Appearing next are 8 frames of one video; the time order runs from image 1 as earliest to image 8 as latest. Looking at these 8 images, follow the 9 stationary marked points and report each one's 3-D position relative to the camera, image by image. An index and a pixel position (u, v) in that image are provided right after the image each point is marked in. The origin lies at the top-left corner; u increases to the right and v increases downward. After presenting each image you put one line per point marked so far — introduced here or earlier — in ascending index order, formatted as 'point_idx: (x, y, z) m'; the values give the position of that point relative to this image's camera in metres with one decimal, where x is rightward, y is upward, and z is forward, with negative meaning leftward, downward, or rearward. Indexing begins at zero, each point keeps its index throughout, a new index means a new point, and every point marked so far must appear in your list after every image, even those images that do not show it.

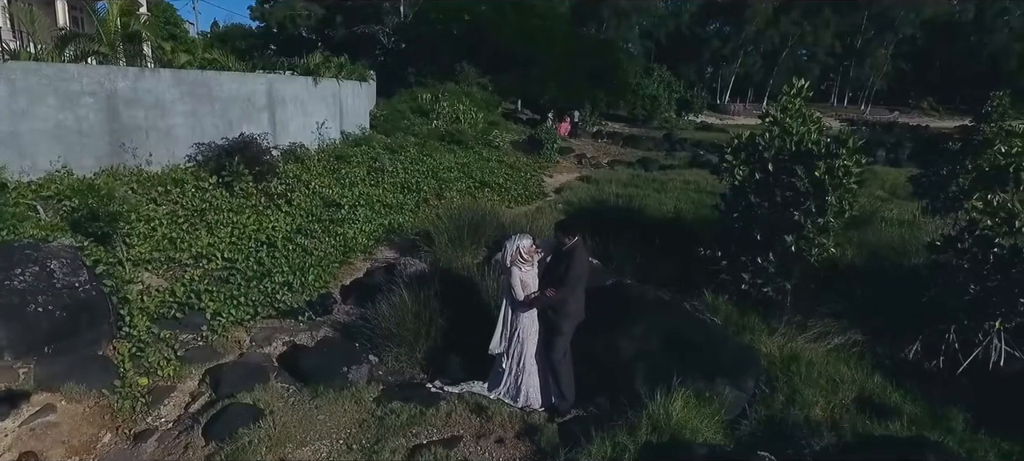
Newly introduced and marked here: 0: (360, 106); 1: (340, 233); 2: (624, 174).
0: (-4.2, +3.3, +17.1) m
1: (-2.3, 0.0, +8.3) m
2: (+3.1, +1.6, +18.0) m
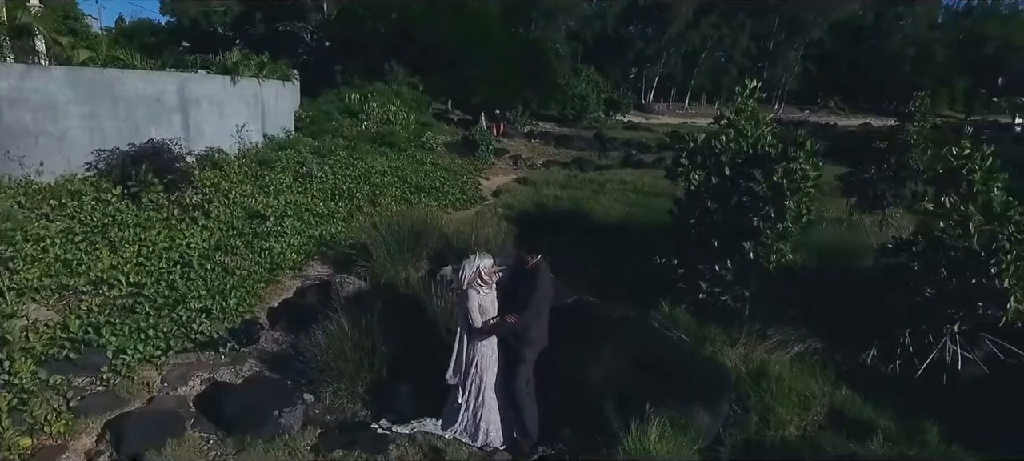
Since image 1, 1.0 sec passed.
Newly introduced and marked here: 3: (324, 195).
0: (-5.9, +3.1, +16.1) m
1: (-2.9, -0.2, +7.5) m
2: (+1.3, +1.5, +17.8) m
3: (-3.3, +0.6, +11.1) m
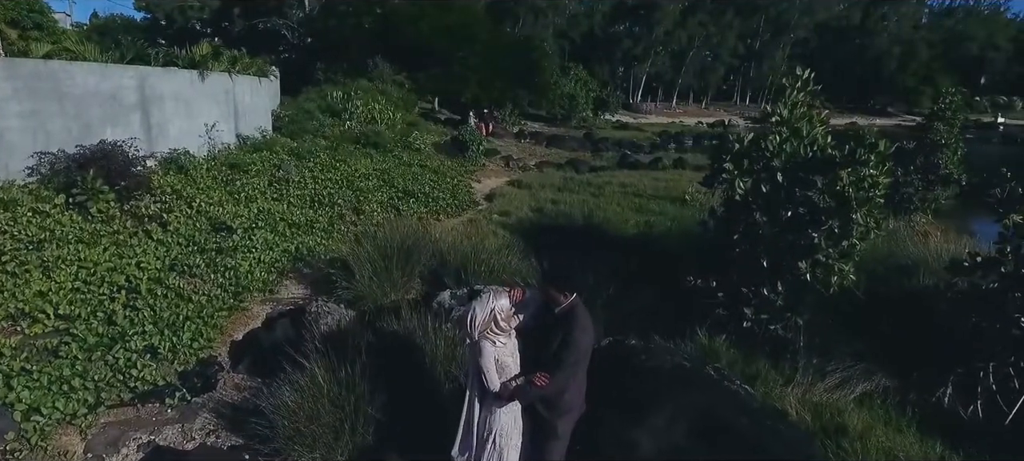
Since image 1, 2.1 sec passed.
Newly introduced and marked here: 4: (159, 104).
0: (-6.0, +2.9, +14.9) m
1: (-2.9, -0.4, +6.5) m
2: (+1.1, +1.4, +16.8) m
3: (-3.3, +0.5, +10.1) m
4: (-5.9, +2.1, +10.5) m
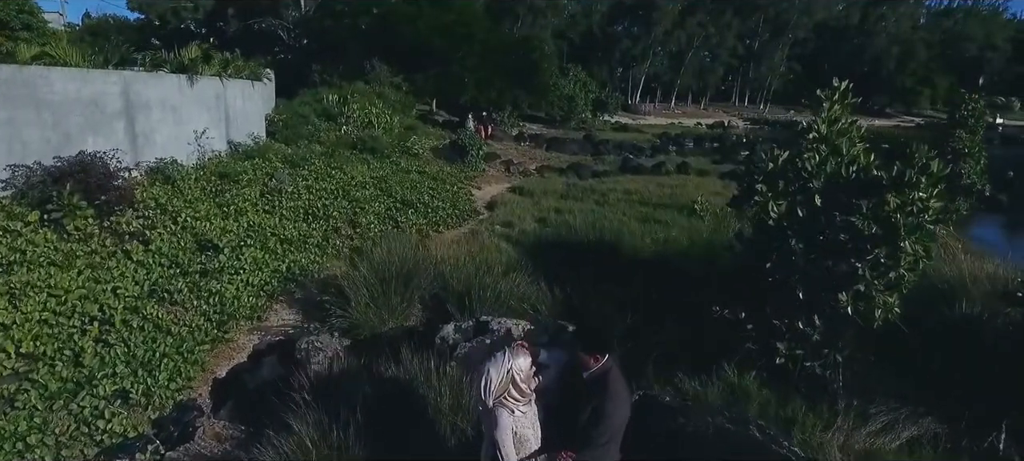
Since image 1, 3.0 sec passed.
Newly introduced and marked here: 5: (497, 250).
0: (-6.0, +2.7, +14.4) m
1: (-2.8, -0.6, +6.0) m
2: (+1.2, +1.2, +16.3) m
3: (-3.3, +0.3, +9.6) m
4: (-5.8, +1.9, +10.0) m
5: (-0.2, -0.3, +8.0) m
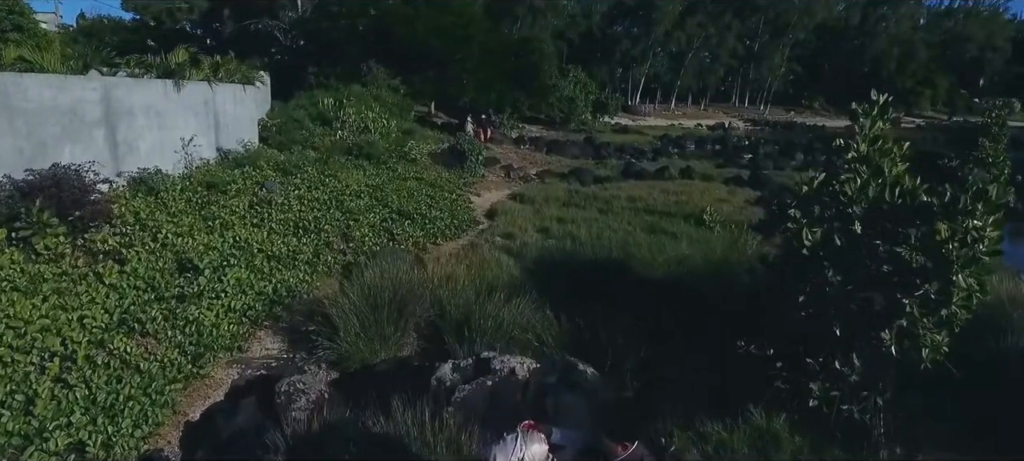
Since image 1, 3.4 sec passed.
0: (-6.0, +2.5, +13.9) m
1: (-2.8, -0.8, +5.5) m
2: (+1.2, +1.0, +15.8) m
3: (-3.3, +0.1, +9.1) m
4: (-5.8, +1.7, +9.5) m
5: (-0.1, -0.5, +7.5) m
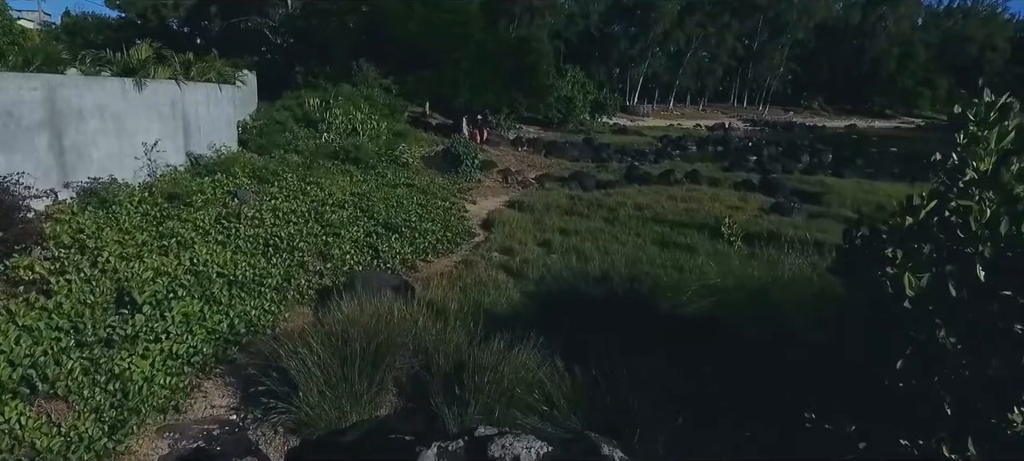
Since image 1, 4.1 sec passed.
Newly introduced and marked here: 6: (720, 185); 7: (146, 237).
0: (-6.0, +2.3, +12.8) m
1: (-2.8, -1.0, +4.4) m
2: (+1.1, +0.7, +14.8) m
3: (-3.3, -0.2, +8.0) m
4: (-5.8, +1.5, +8.4) m
5: (-0.1, -0.7, +6.4) m
6: (+6.2, +1.4, +19.0) m
7: (-4.3, -0.1, +7.5) m
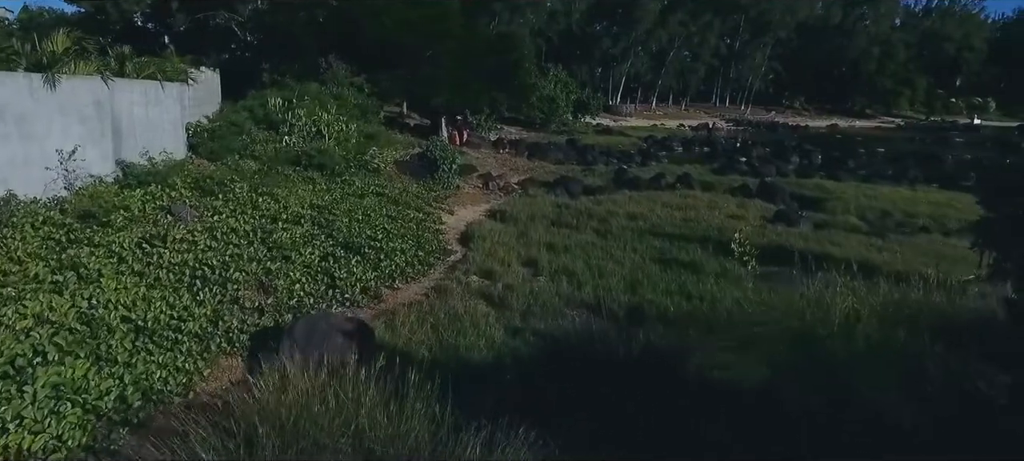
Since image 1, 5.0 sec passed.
0: (-6.4, +2.0, +11.3) m
1: (-2.9, -1.3, +3.0) m
2: (+0.7, +0.5, +13.5) m
3: (-3.5, -0.5, +6.6) m
4: (-6.0, +1.2, +7.0) m
5: (-0.3, -1.0, +5.1) m
6: (+5.7, +1.1, +17.8) m
7: (-4.5, -0.4, +6.0) m
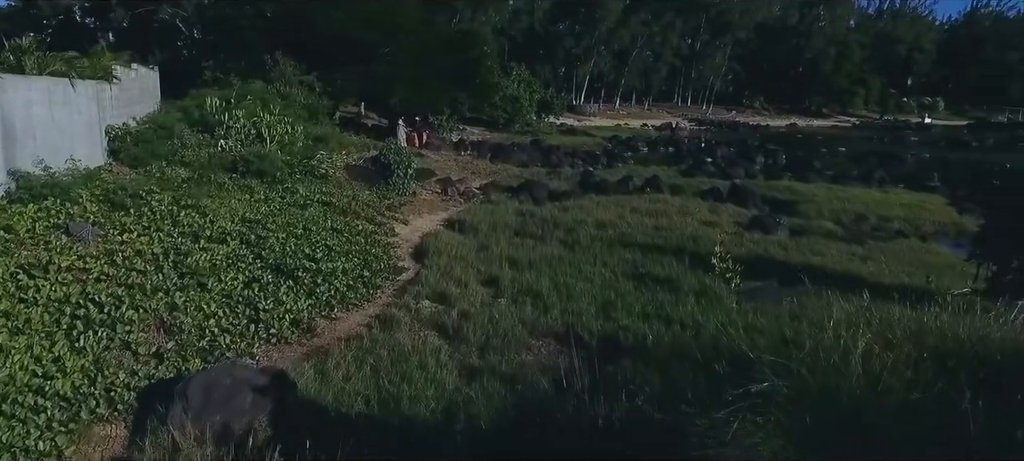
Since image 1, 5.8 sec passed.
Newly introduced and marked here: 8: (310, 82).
0: (-7.1, +1.7, +10.0) m
1: (-3.1, -1.6, +1.9) m
2: (-0.1, +0.3, +12.5) m
3: (-3.9, -0.7, +5.4) m
4: (-6.5, +0.9, +5.6) m
5: (-0.6, -1.2, +4.1) m
6: (+4.7, +1.0, +17.1) m
7: (-4.9, -0.6, +4.8) m
8: (-6.2, +4.6, +19.4) m
